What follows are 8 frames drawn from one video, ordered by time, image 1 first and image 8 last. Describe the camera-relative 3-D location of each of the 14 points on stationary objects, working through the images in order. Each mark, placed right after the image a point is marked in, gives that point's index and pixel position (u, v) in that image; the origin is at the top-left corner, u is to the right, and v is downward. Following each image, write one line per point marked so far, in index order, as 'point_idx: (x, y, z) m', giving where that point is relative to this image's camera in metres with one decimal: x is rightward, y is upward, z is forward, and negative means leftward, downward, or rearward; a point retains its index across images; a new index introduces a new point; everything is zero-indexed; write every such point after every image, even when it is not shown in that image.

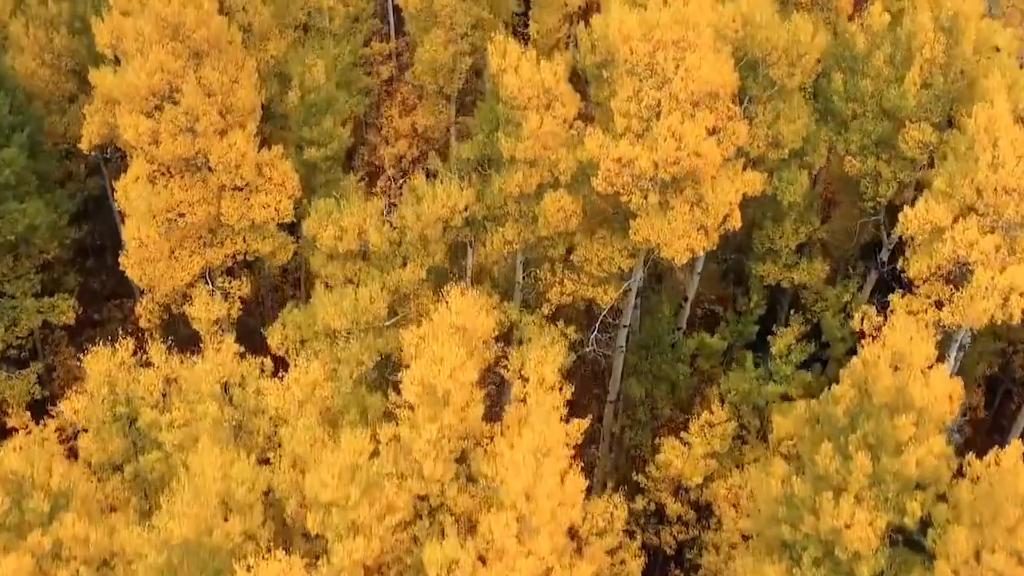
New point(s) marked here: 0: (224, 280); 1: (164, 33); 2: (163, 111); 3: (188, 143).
0: (-5.9, +0.2, +15.7) m
1: (-6.3, +4.6, +13.9) m
2: (-6.5, +3.3, +14.2) m
3: (-6.1, +2.7, +14.5) m
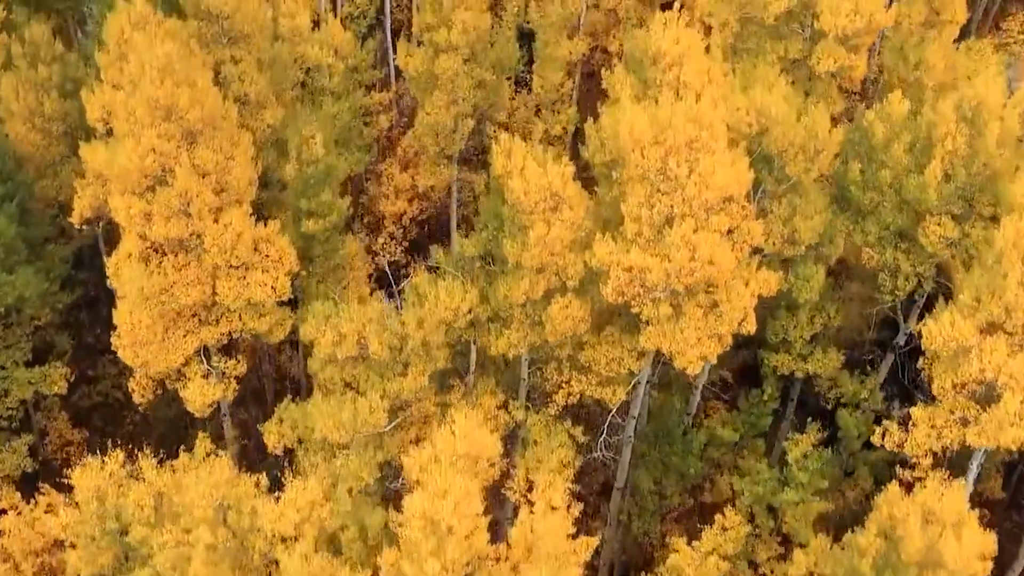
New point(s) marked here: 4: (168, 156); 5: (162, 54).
0: (-5.8, -1.4, +15.2) m
1: (-6.2, +3.0, +13.4) m
2: (-6.4, +1.7, +13.7) m
3: (-6.0, +1.1, +14.0) m
4: (-6.1, +2.4, +13.6) m
5: (-6.2, +4.1, +13.5) m
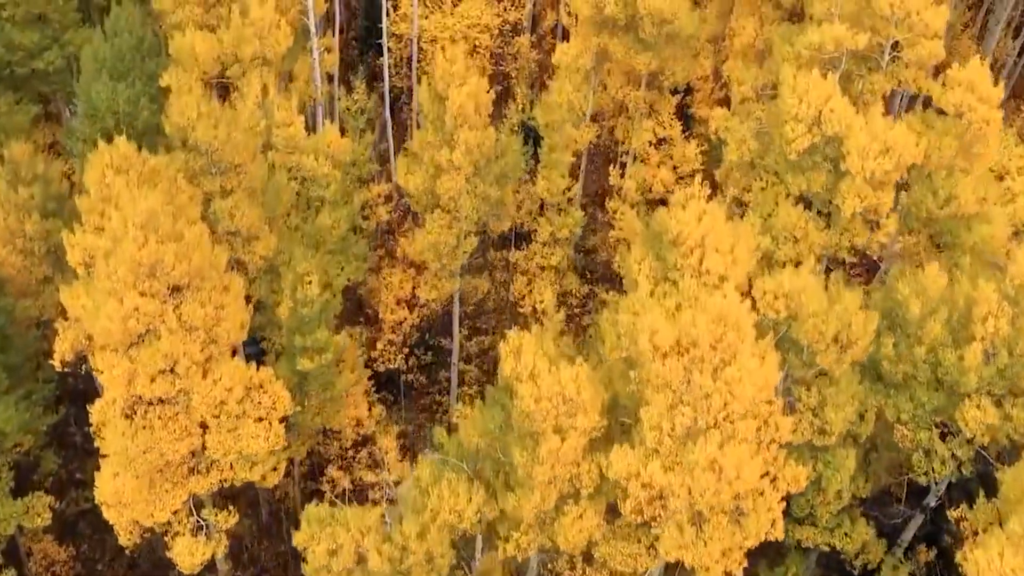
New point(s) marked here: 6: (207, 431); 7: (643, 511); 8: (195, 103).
0: (-5.7, -4.2, +14.4) m
1: (-6.1, +0.2, +12.5) m
2: (-6.3, -1.1, +12.9) m
3: (-5.9, -1.6, +13.2) m
4: (-6.0, -0.4, +12.7) m
5: (-6.0, +1.3, +12.6) m
6: (-5.5, -2.6, +13.9) m
7: (+1.7, -2.9, +10.1) m
8: (-6.0, +3.5, +14.5) m
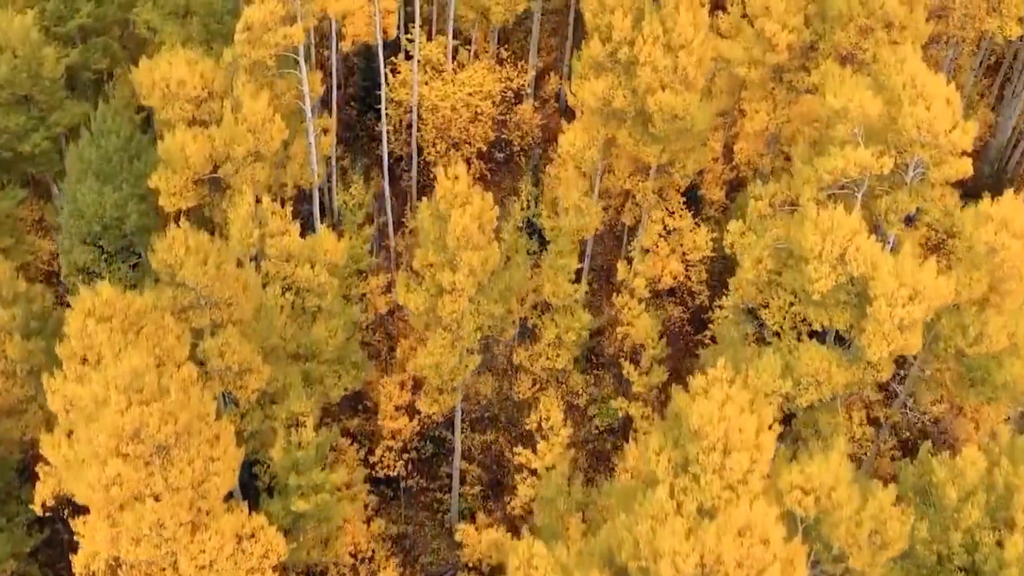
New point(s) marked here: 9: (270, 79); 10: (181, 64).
0: (-5.6, -6.7, +13.6) m
1: (-6.0, -2.3, +11.8) m
2: (-6.2, -3.6, +12.1) m
3: (-5.8, -4.2, +12.4) m
4: (-5.9, -3.0, +12.0) m
5: (-5.9, -1.2, +11.8) m
6: (-5.4, -5.1, +13.1) m
7: (+1.8, -5.4, +9.3) m
8: (-5.9, +0.9, +13.7) m
9: (-6.2, +5.4, +19.6) m
10: (-7.6, +5.1, +17.7) m
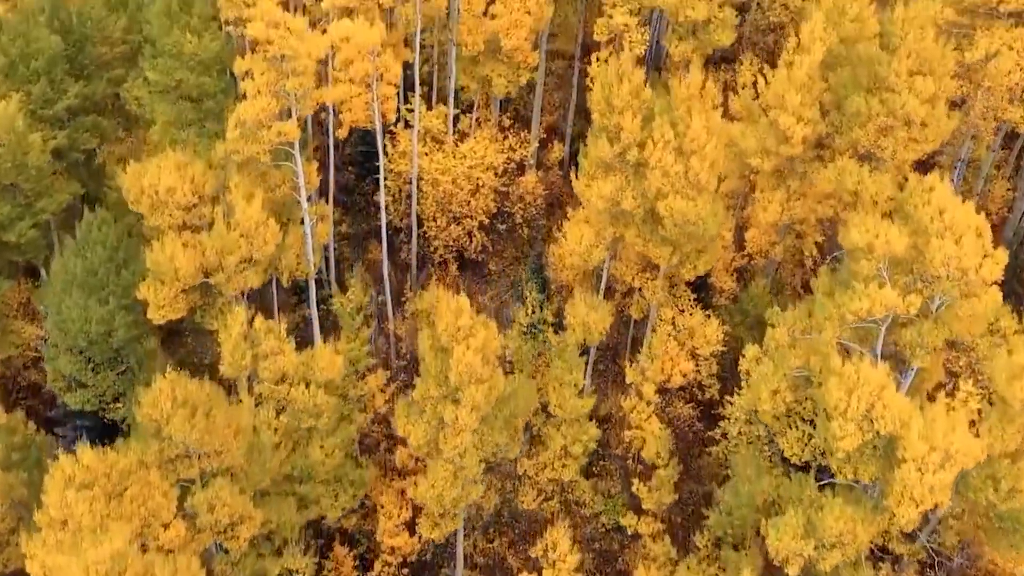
0: (-5.5, -9.3, +12.9) m
1: (-5.9, -4.9, +11.0) m
2: (-6.0, -6.2, +11.4) m
3: (-5.7, -6.7, +11.7) m
4: (-5.7, -5.5, +11.2) m
5: (-5.8, -3.8, +11.1) m
6: (-5.3, -7.7, +12.4) m
7: (+1.9, -8.0, +8.6) m
8: (-5.8, -1.6, +12.9) m
9: (-6.1, +2.9, +18.8) m
10: (-7.5, +2.6, +16.9) m
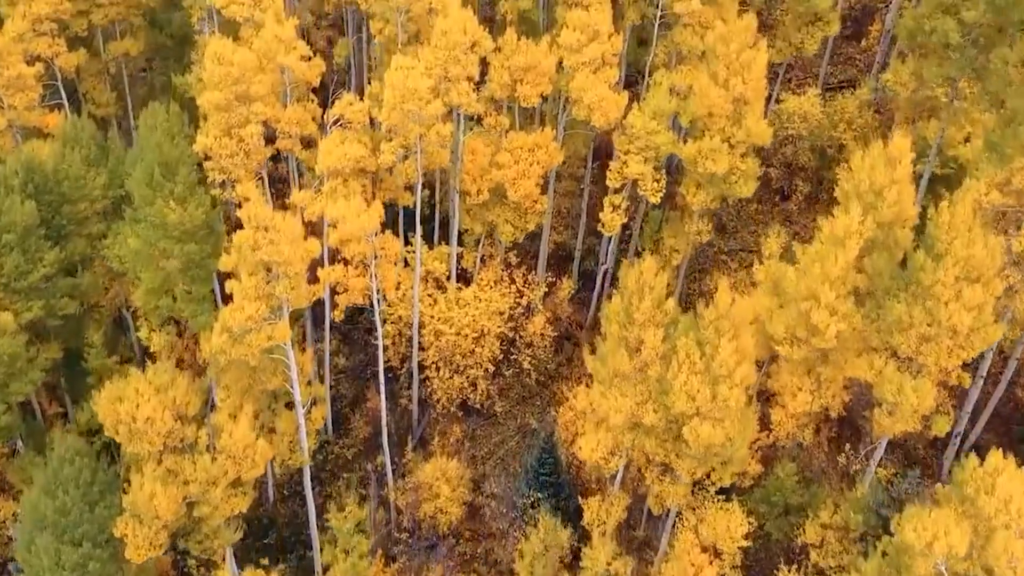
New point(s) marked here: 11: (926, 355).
0: (-5.2, -14.0, +11.5) m
1: (-5.6, -9.6, +9.6) m
2: (-5.8, -10.9, +10.0) m
3: (-5.4, -11.5, +10.3) m
4: (-5.5, -10.3, +9.9) m
5: (-5.6, -8.6, +9.7) m
6: (-5.1, -12.4, +11.0) m
7: (+2.2, -12.7, +7.2) m
8: (-5.5, -6.4, +11.5) m
9: (-5.9, -1.8, +17.4) m
10: (-7.3, -2.1, +15.5) m
11: (+8.8, -1.4, +16.3) m
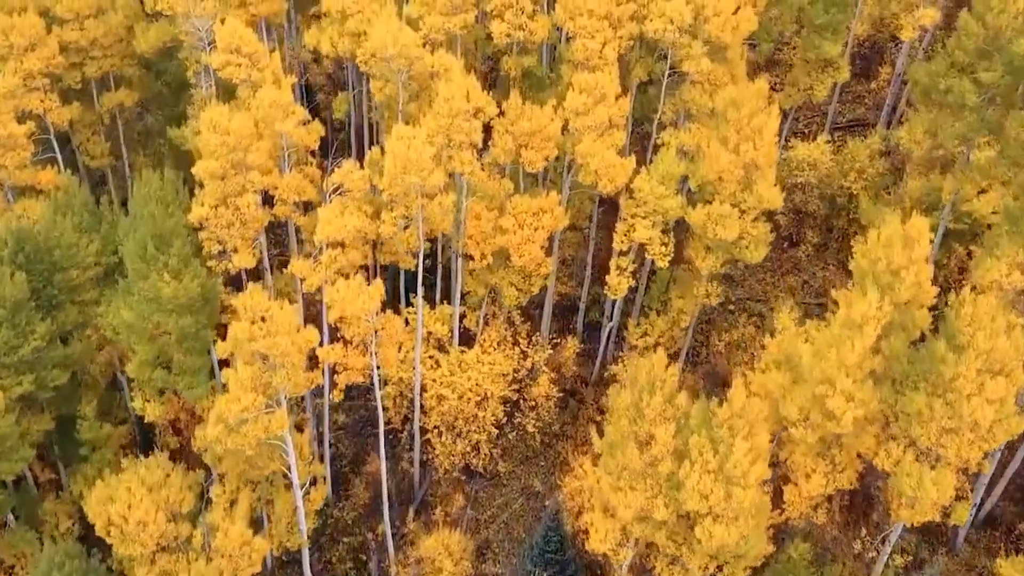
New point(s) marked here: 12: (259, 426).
0: (-5.1, -15.9, +11.0) m
1: (-5.5, -11.5, +9.1) m
2: (-5.7, -12.8, +9.5) m
3: (-5.3, -13.4, +9.8) m
4: (-5.4, -12.2, +9.3) m
5: (-5.5, -10.5, +9.2) m
6: (-4.9, -14.3, +10.5) m
7: (+2.3, -14.6, +6.7) m
8: (-5.4, -8.2, +11.0) m
9: (-5.7, -3.7, +16.8) m
10: (-7.2, -4.0, +14.9) m
11: (+9.0, -3.3, +15.7) m
12: (-5.3, -2.9, +16.0) m
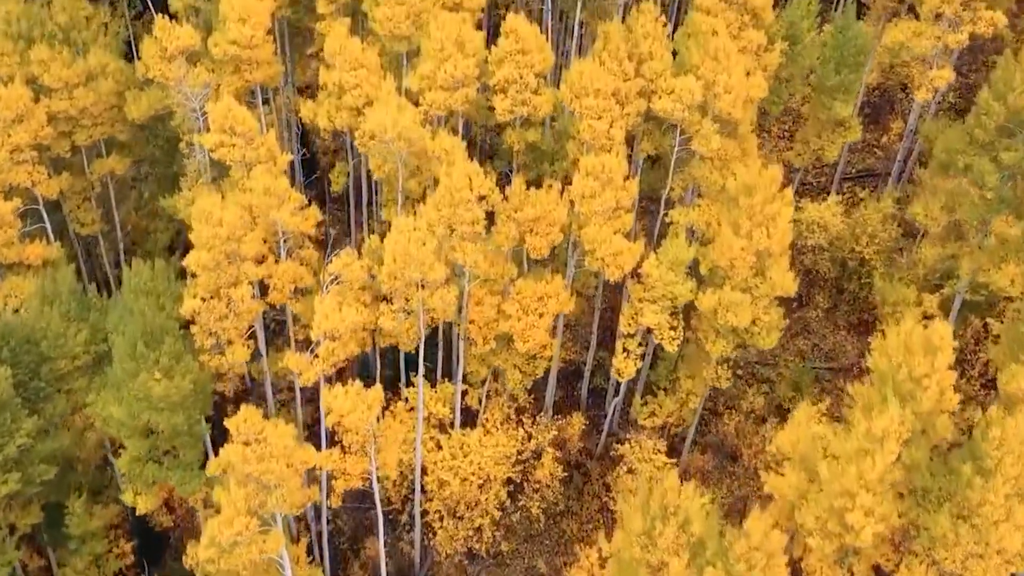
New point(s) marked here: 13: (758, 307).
0: (-5.0, -18.2, +10.3) m
1: (-5.4, -13.8, +8.4) m
2: (-5.6, -15.1, +8.8) m
3: (-5.2, -15.7, +9.1) m
4: (-5.3, -14.5, +8.6) m
5: (-5.3, -12.8, +8.5) m
6: (-4.8, -16.6, +9.8) m
7: (+2.4, -17.0, +6.0) m
8: (-5.3, -10.6, +10.3) m
9: (-5.6, -6.0, +16.1) m
10: (-7.1, -6.3, +14.2) m
11: (+9.1, -5.6, +15.0) m
12: (-5.2, -5.2, +15.3) m
13: (+6.4, -0.5, +19.8) m
